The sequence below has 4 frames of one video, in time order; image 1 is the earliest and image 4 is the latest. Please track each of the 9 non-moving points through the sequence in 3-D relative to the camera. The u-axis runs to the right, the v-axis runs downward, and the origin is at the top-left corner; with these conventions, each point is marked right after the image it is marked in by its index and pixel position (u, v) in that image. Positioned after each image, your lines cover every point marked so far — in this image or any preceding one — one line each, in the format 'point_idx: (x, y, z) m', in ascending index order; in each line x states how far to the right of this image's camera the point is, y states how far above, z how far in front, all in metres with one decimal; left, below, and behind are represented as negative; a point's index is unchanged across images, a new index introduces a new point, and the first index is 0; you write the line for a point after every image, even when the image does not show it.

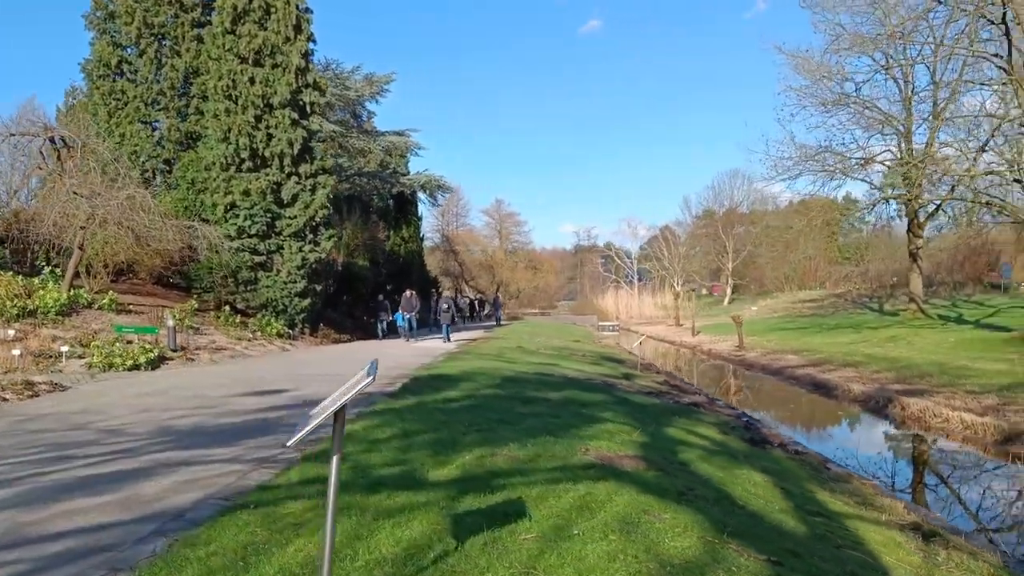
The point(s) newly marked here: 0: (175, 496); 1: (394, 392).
0: (-2.0, -1.2, +4.5) m
1: (-1.5, -1.3, +10.2) m
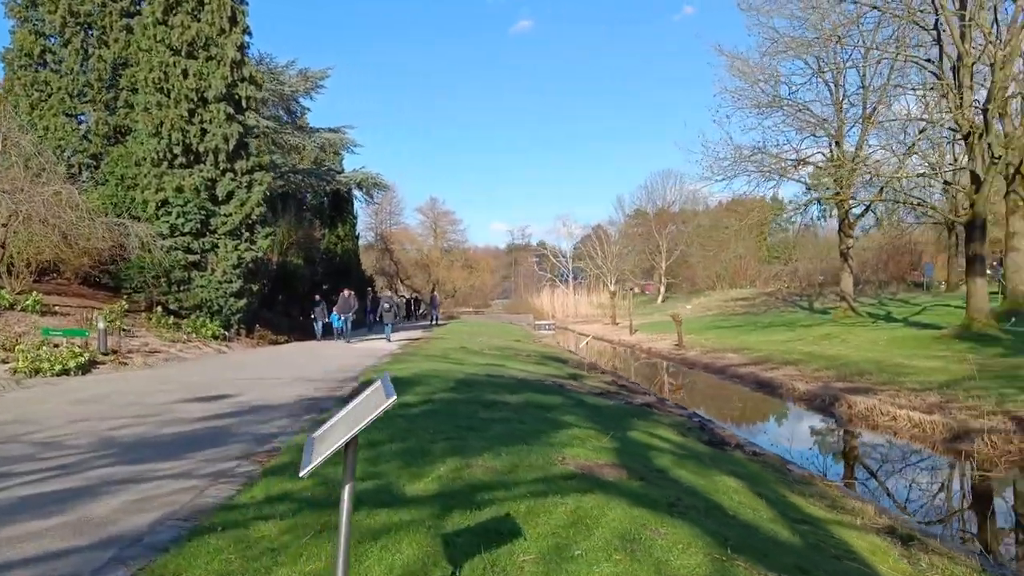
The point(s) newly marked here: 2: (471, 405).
0: (-2.0, -1.2, +4.2) m
1: (-2.1, -1.4, +9.9) m
2: (-0.4, -1.2, +8.3) m
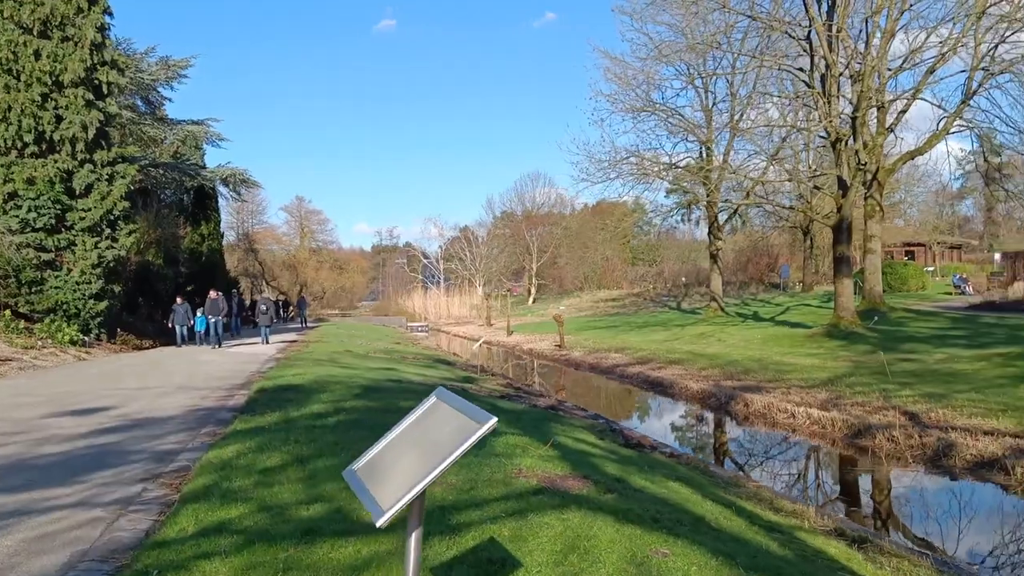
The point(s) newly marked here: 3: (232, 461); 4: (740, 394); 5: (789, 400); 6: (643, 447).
0: (-2.2, -1.2, +3.5) m
1: (-3.1, -1.4, +9.1) m
2: (-1.2, -1.3, +7.8) m
3: (-1.9, -1.2, +5.4) m
4: (+3.9, -1.8, +13.6) m
5: (+4.3, -1.8, +12.2) m
6: (+1.6, -1.9, +9.3) m
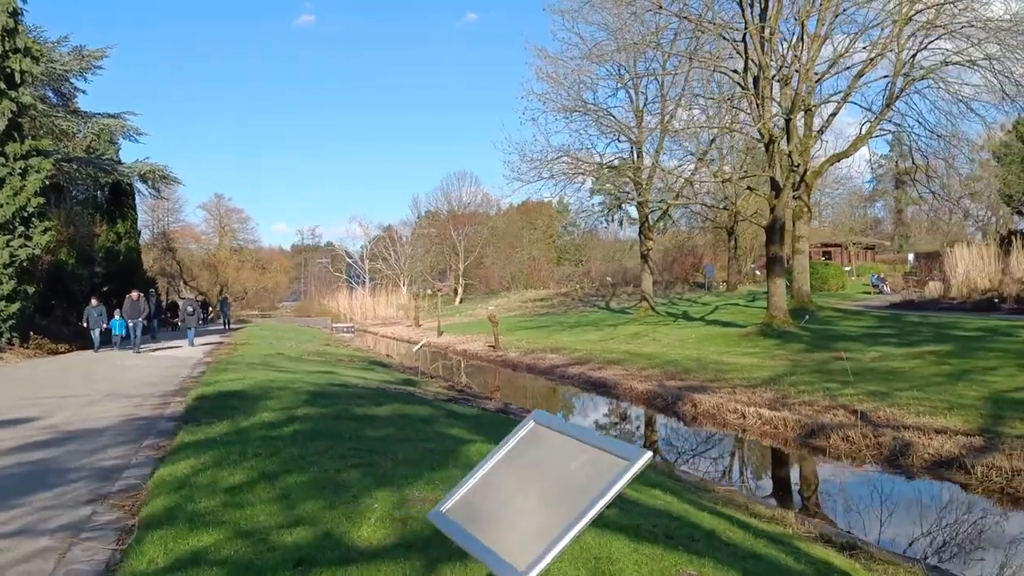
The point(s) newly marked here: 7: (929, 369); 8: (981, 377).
0: (-2.1, -1.2, +3.0) m
1: (-3.5, -1.4, +8.5) m
2: (-1.6, -1.3, +7.5) m
3: (-2.0, -1.2, +4.9) m
4: (+3.0, -1.9, +13.6) m
5: (+3.5, -1.8, +12.4) m
6: (+1.1, -1.9, +9.2) m
7: (+7.3, -1.4, +13.7) m
8: (+7.5, -1.4, +12.3) m
